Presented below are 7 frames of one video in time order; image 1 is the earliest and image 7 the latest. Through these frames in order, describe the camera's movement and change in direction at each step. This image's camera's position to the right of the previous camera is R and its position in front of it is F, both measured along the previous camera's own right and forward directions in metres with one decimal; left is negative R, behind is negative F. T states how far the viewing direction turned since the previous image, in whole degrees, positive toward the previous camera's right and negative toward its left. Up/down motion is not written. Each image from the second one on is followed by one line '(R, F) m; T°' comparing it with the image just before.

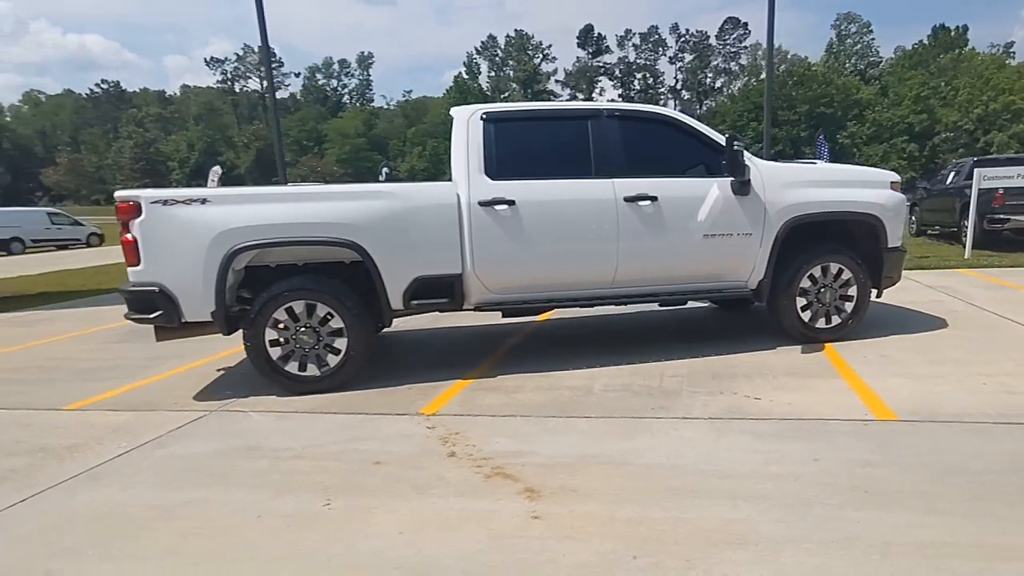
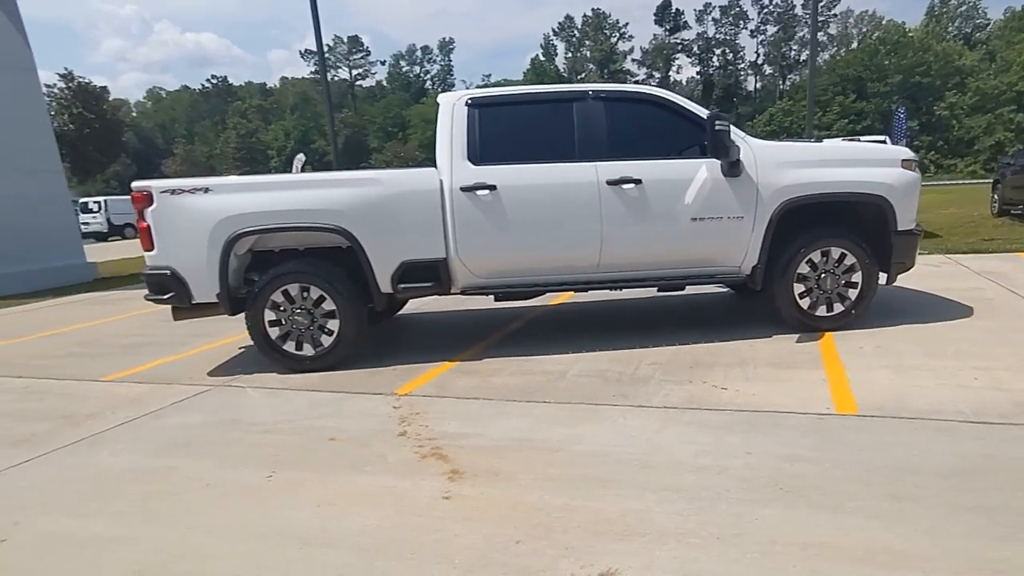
(+1.0, 0.0) m; -8°
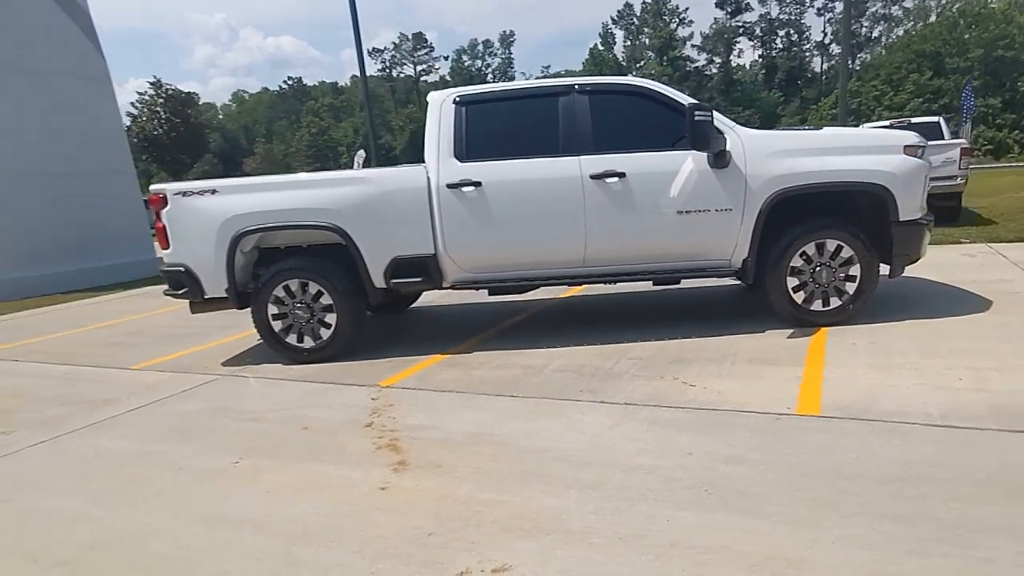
(+0.8, 0.0) m; -6°
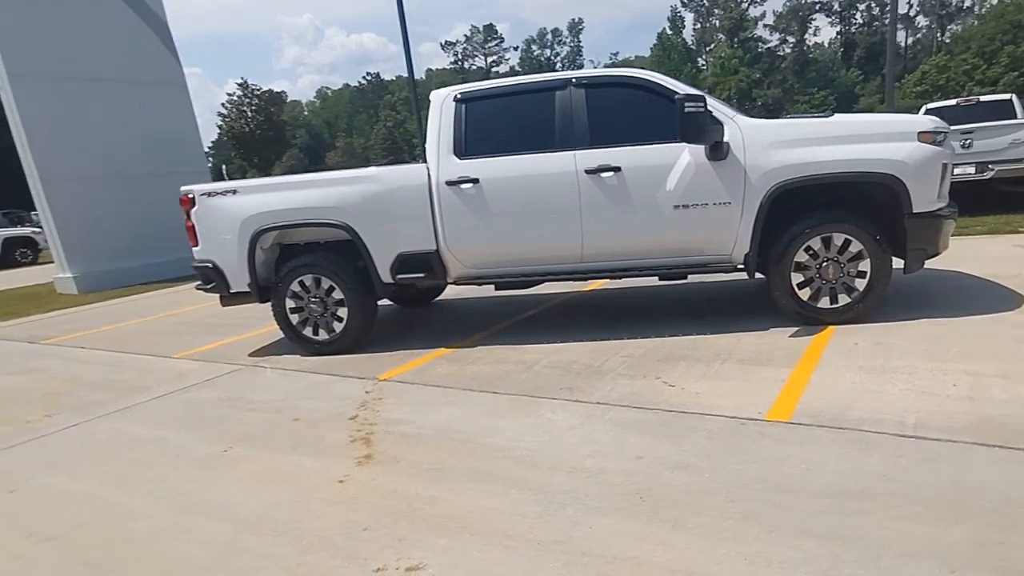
(+0.7, 0.0) m; -7°
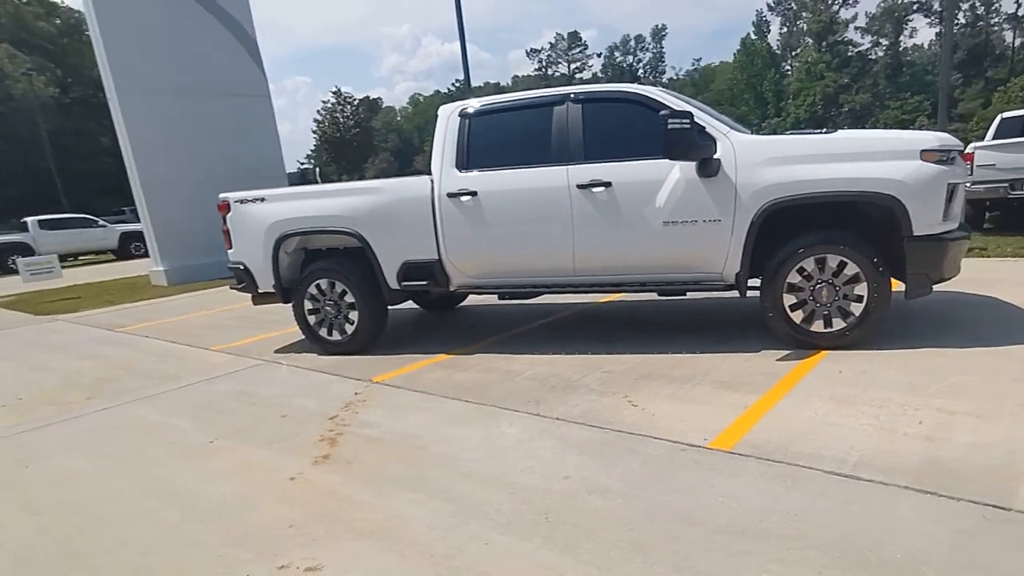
(+0.8, 0.0) m; -7°
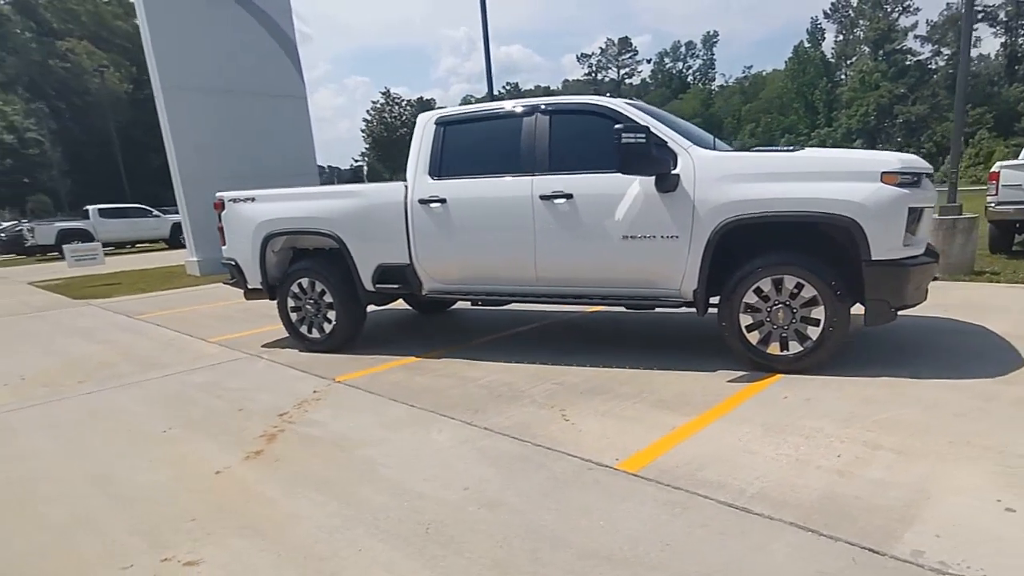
(+0.7, 0.0) m; -4°
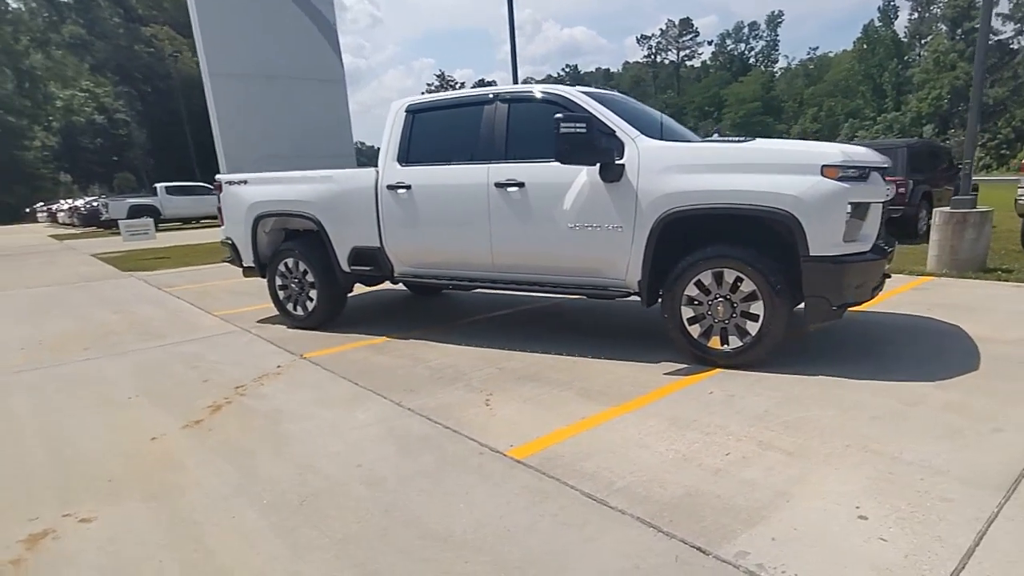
(+0.9, 0.0) m; -5°
